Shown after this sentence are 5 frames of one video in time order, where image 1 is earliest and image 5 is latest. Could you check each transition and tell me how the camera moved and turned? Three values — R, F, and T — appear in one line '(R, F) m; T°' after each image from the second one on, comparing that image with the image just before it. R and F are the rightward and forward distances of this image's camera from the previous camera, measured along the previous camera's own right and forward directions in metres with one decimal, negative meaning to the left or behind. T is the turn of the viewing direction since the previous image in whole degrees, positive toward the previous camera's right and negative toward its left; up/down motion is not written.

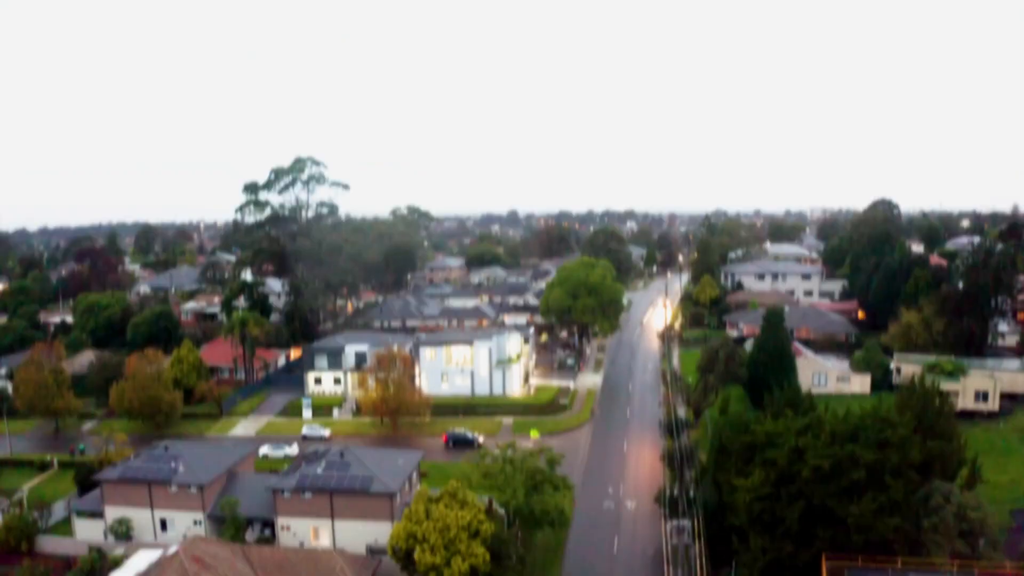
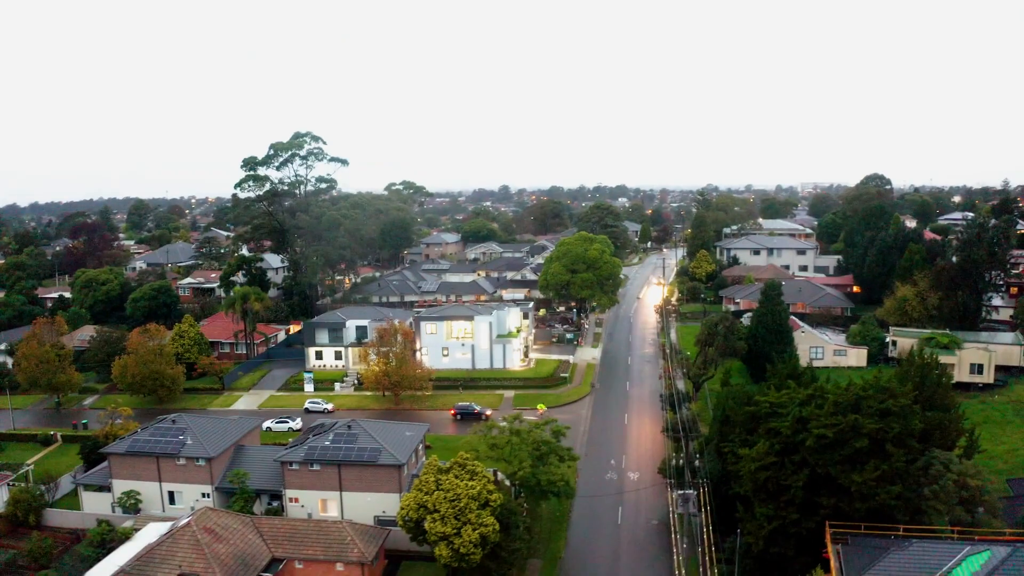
(-0.3, 0.0) m; +1°
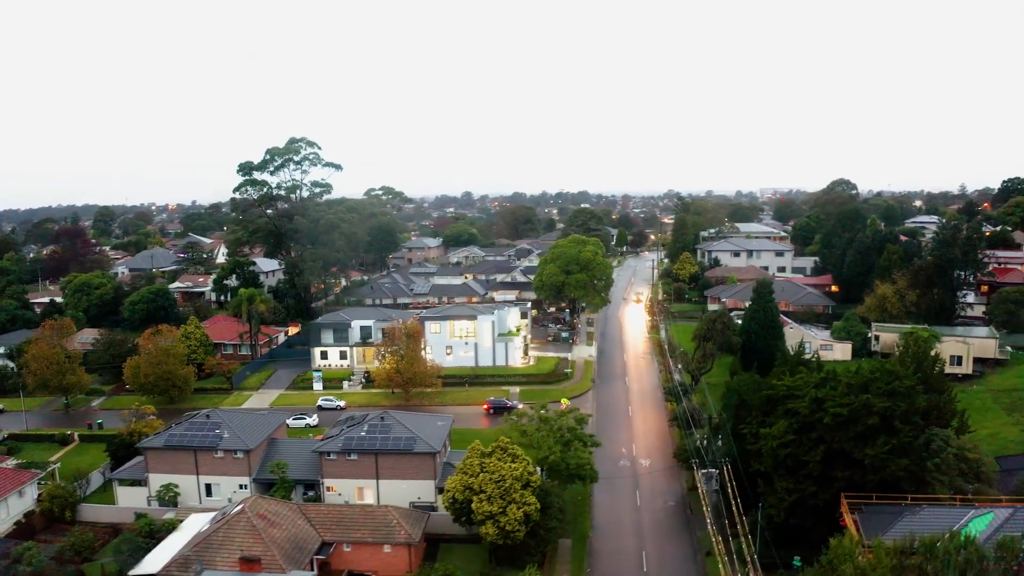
(-1.3, -0.8) m; +3°
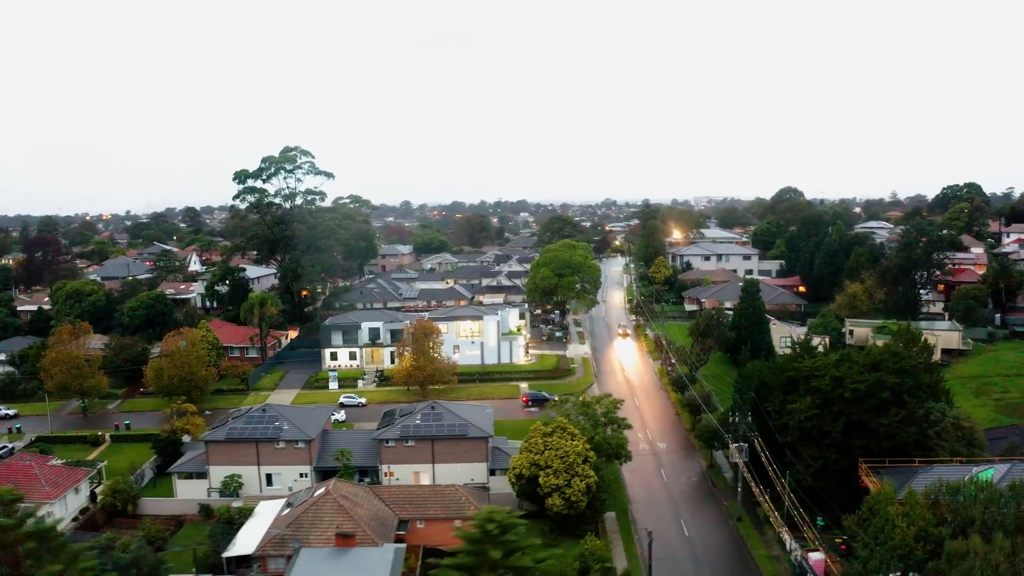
(-2.2, -1.3) m; +4°
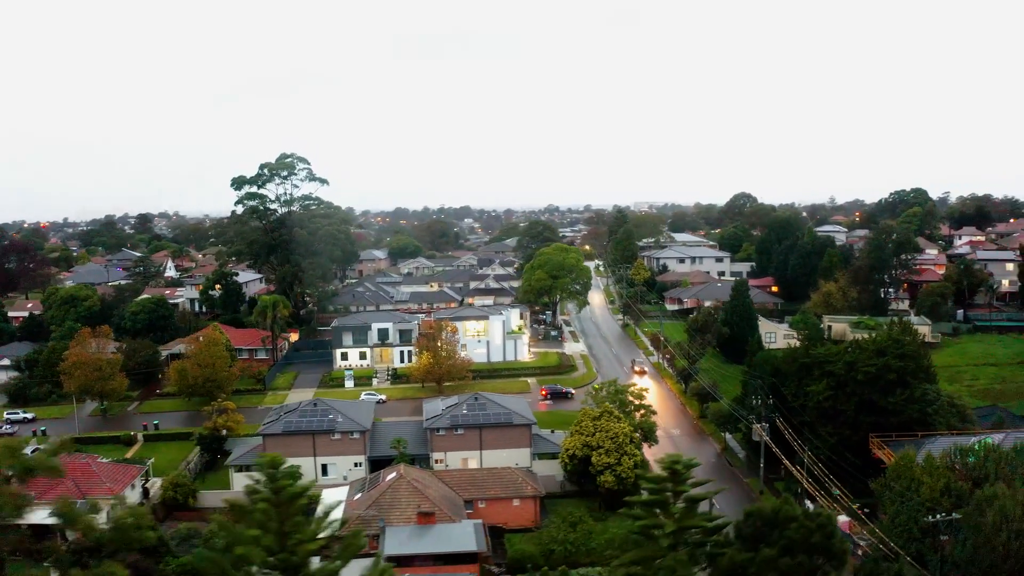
(-2.2, -1.2) m; +4°
